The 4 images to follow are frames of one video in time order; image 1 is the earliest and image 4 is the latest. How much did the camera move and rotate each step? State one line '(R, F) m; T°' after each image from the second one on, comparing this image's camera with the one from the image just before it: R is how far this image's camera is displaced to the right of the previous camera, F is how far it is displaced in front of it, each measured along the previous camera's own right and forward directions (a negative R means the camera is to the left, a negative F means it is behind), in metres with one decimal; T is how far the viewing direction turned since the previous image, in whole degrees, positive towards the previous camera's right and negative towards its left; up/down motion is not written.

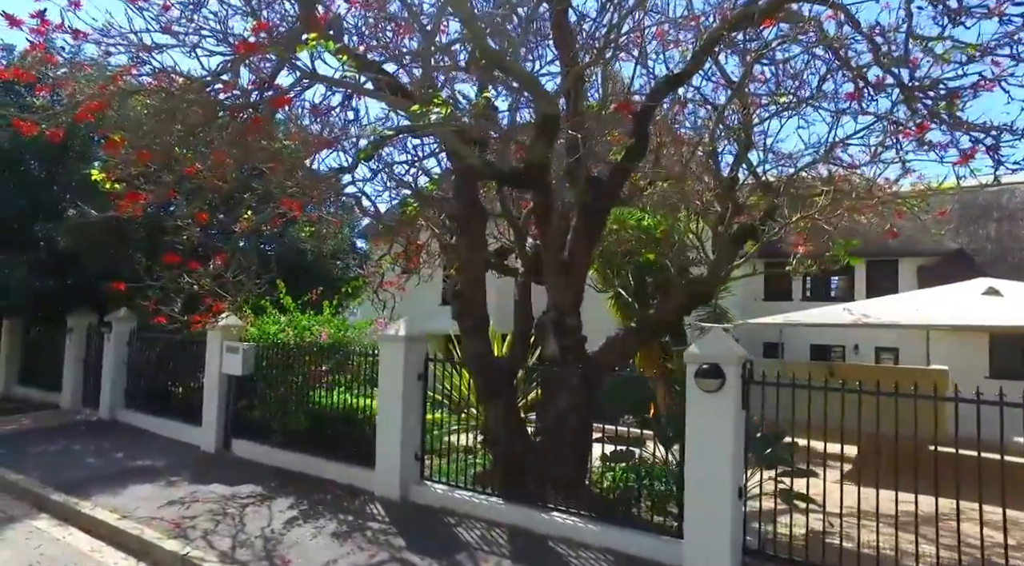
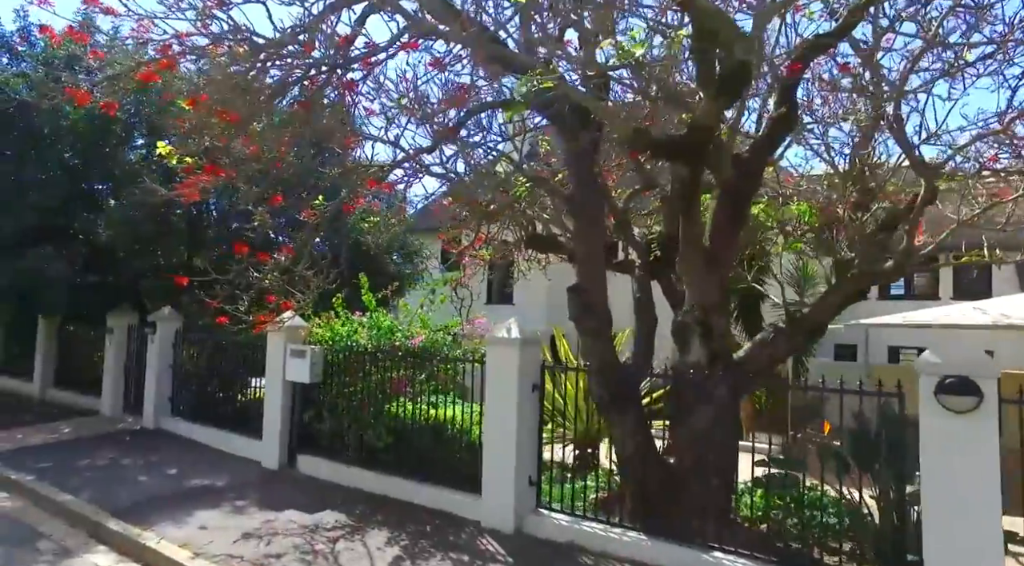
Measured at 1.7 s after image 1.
(-0.9, +0.9) m; -1°
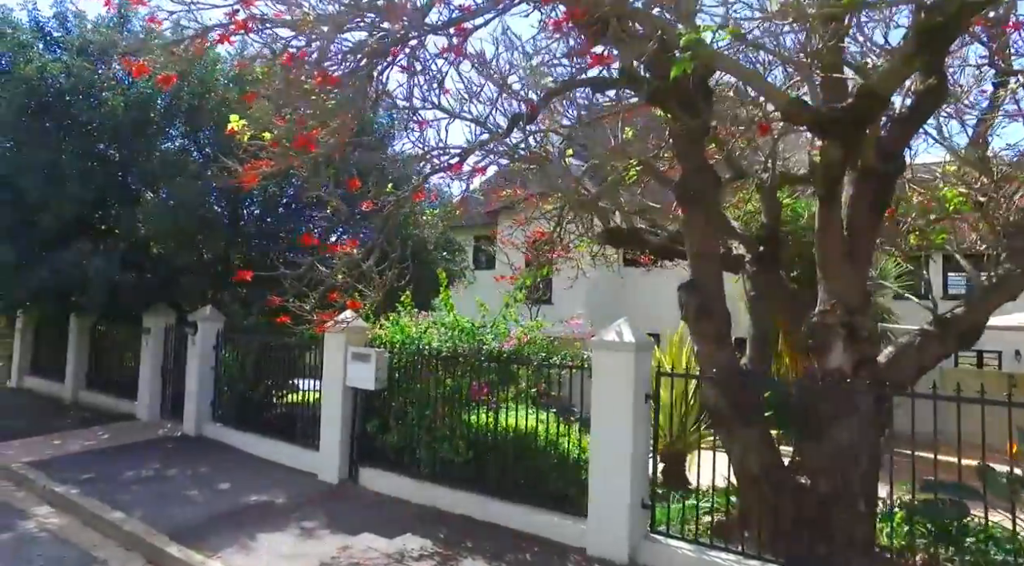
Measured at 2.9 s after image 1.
(-0.7, +0.6) m; -1°
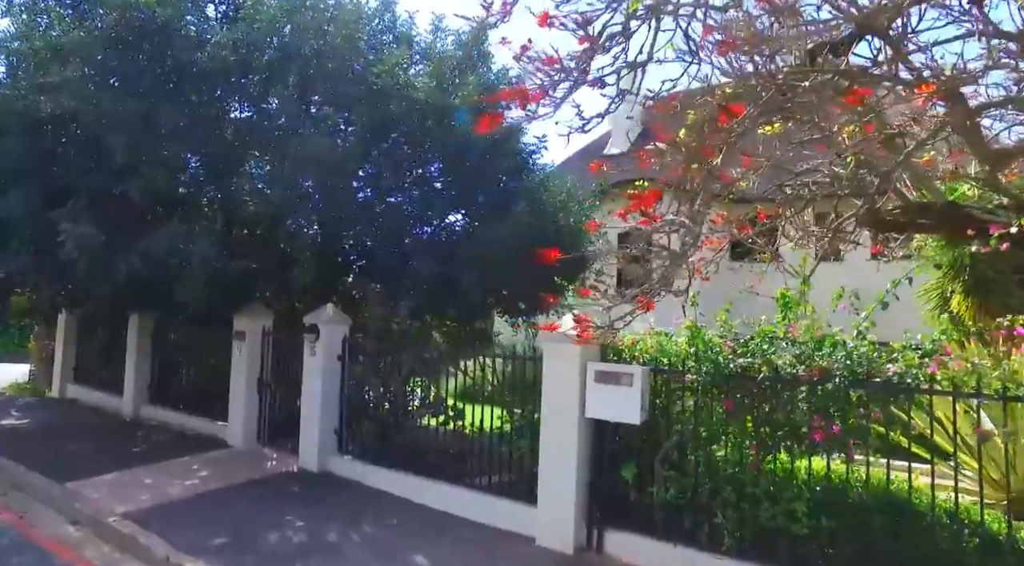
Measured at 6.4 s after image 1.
(-2.1, +1.8) m; 0°
